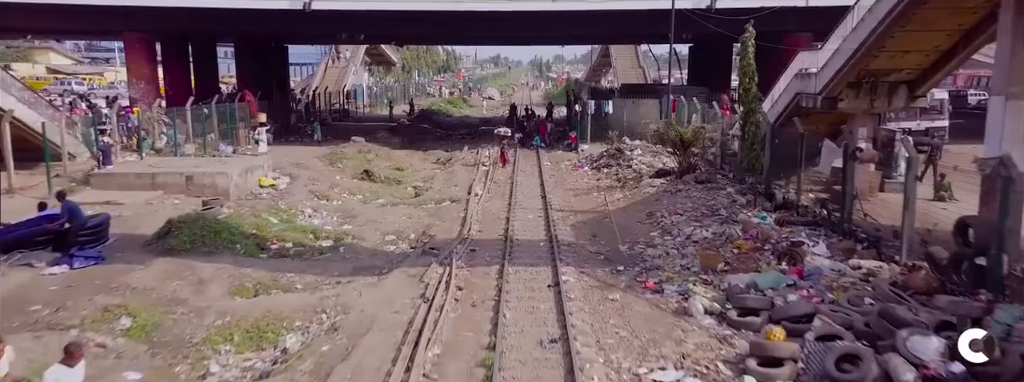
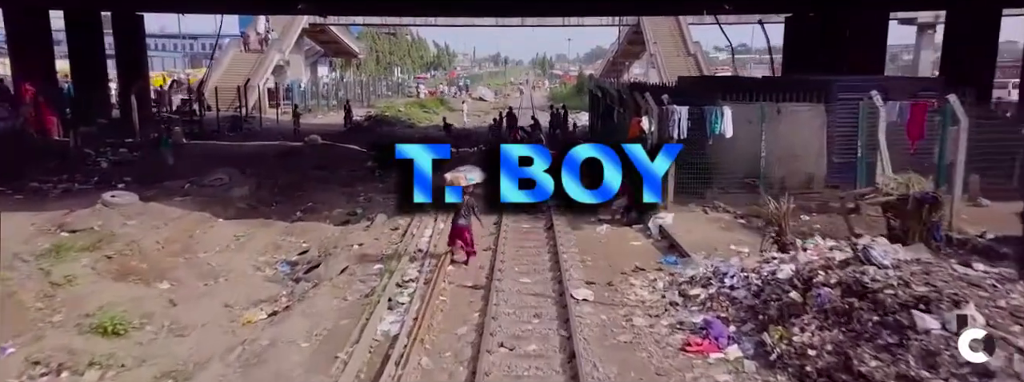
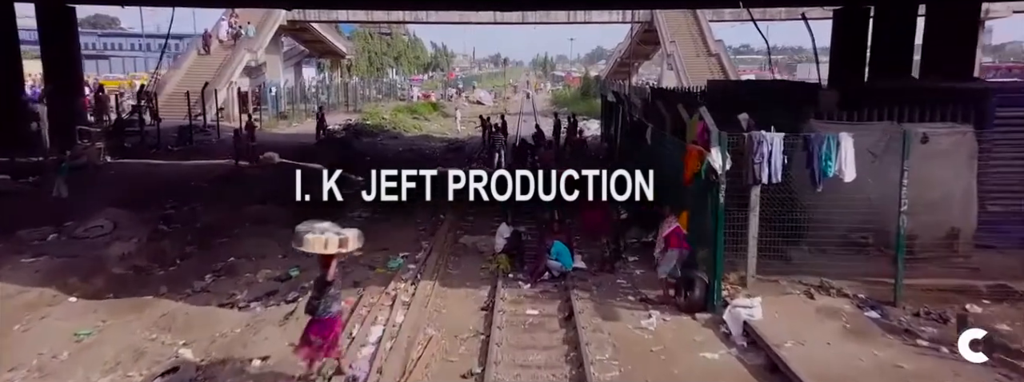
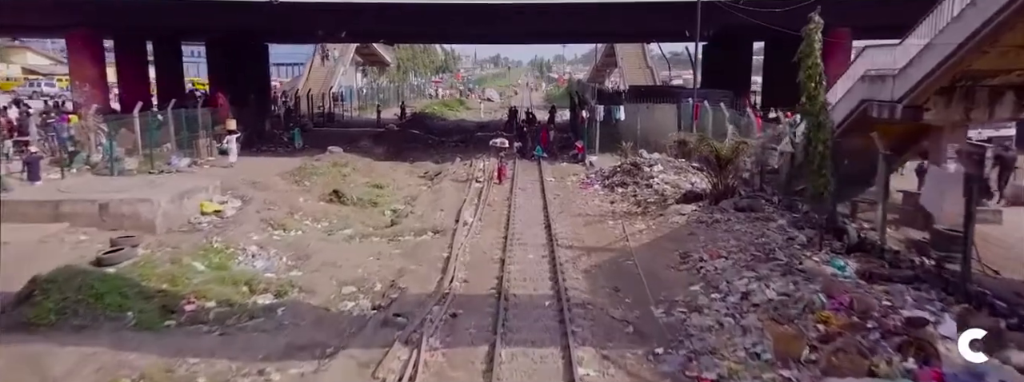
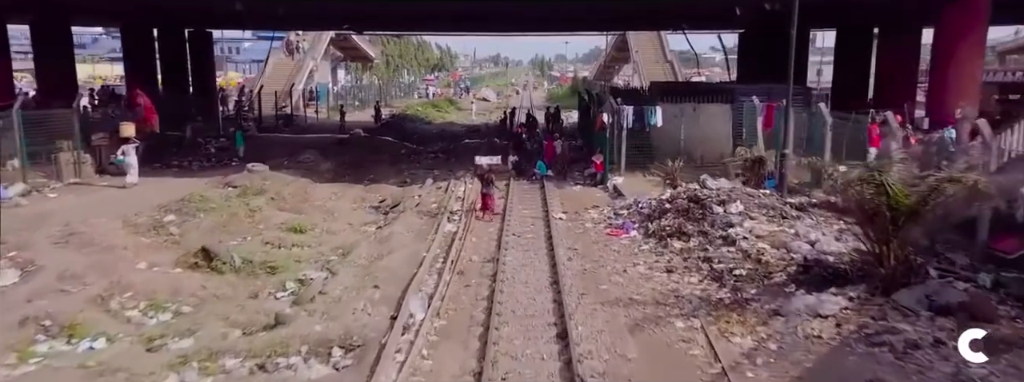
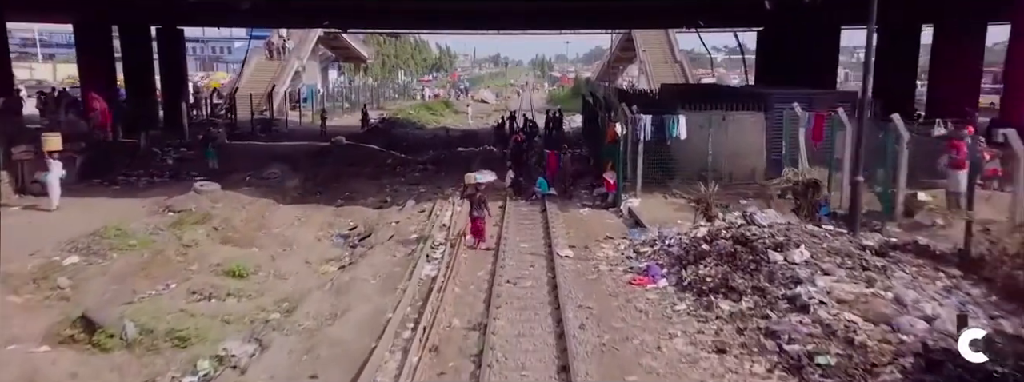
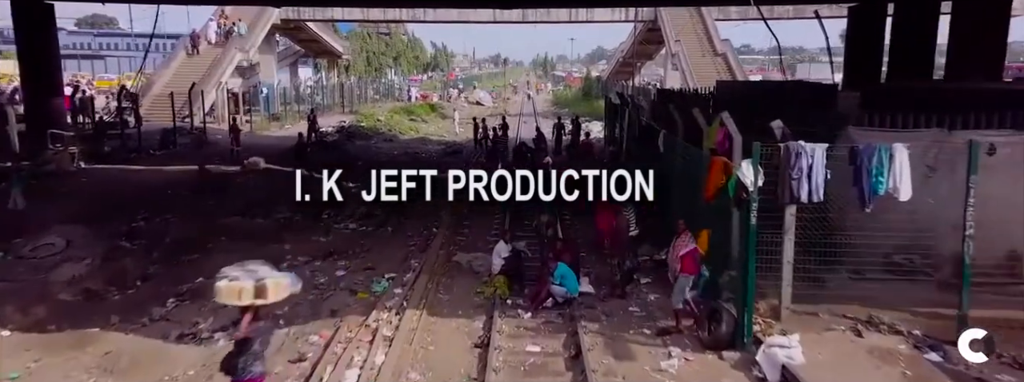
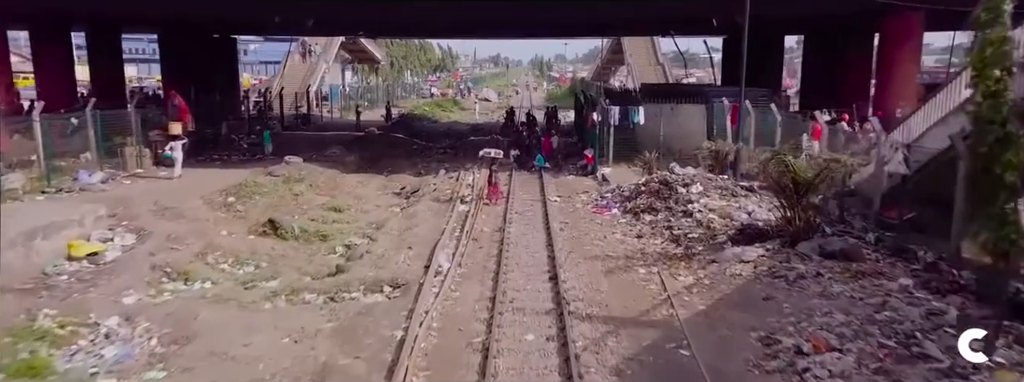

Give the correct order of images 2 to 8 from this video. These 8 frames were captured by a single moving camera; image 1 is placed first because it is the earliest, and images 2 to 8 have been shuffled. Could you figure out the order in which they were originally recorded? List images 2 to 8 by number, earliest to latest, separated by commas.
4, 8, 5, 6, 2, 3, 7
